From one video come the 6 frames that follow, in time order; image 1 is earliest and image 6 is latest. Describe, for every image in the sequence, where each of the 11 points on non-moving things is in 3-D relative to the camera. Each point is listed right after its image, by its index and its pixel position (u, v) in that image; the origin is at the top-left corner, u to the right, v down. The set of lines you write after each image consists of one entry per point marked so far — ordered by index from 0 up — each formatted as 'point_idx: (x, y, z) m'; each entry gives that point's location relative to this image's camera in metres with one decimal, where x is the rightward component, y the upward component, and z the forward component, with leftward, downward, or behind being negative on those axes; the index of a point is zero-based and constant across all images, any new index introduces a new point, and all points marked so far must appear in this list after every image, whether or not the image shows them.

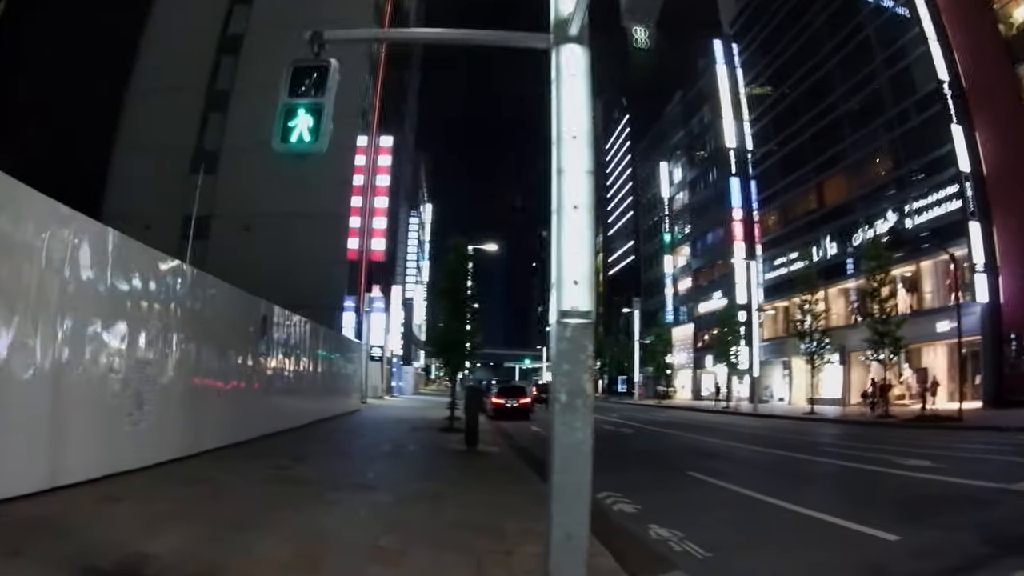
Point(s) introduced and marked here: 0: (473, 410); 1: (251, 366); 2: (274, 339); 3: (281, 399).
0: (-0.8, -2.6, +14.8) m
1: (-5.7, -1.7, +14.8) m
2: (-5.9, -1.3, +17.0) m
3: (-6.3, -3.0, +18.8) m
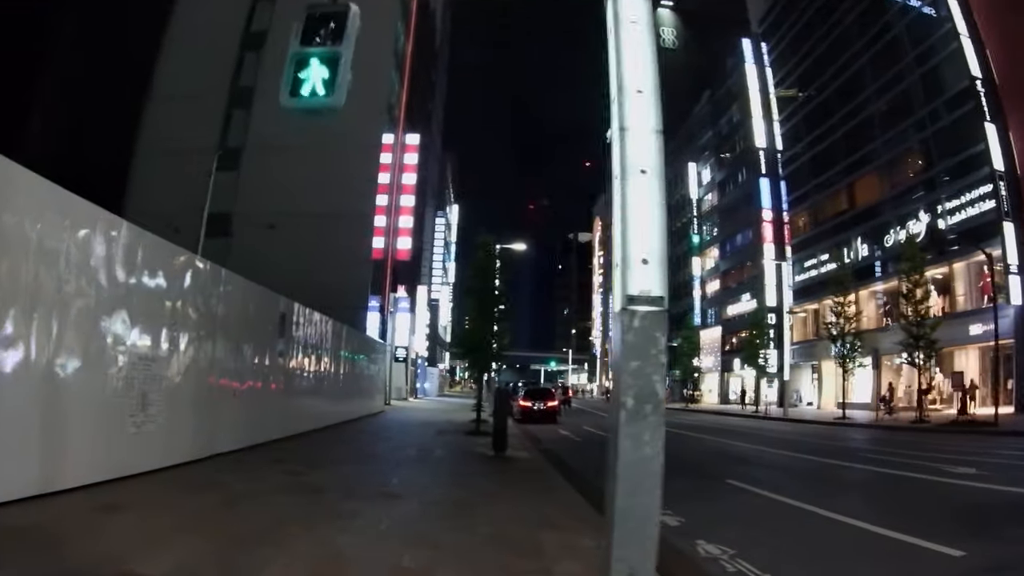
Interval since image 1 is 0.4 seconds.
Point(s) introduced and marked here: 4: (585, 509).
0: (-0.2, -2.6, +14.0) m
1: (-5.0, -1.6, +14.2) m
2: (-5.2, -1.2, +16.4) m
3: (-5.6, -3.0, +18.2) m
4: (+1.0, -3.1, +9.5) m
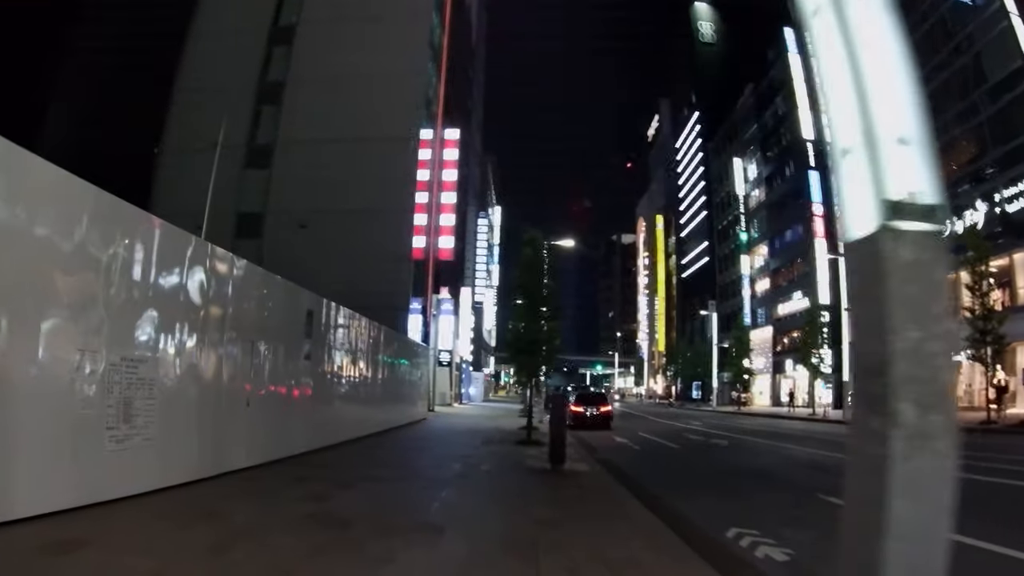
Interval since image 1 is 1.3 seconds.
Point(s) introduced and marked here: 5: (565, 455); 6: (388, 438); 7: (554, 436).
0: (+0.8, -2.4, +12.4) m
1: (-4.0, -1.5, +12.9) m
2: (-4.1, -1.1, +15.2) m
3: (-4.3, -2.9, +16.9) m
4: (+1.7, -2.8, +7.9) m
5: (+0.9, -3.0, +12.4) m
6: (-3.5, -4.2, +19.2) m
7: (+0.8, -2.7, +12.4) m
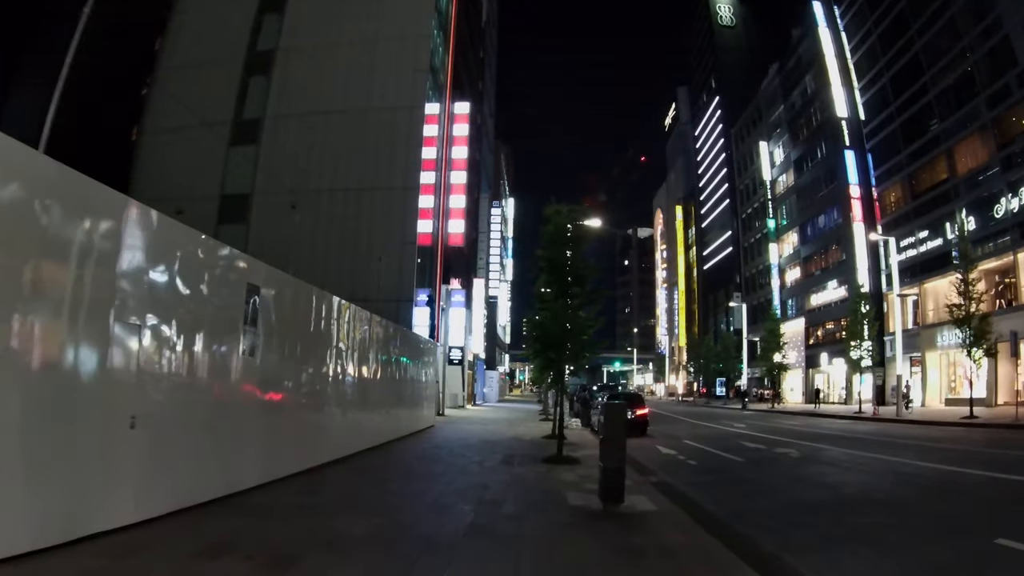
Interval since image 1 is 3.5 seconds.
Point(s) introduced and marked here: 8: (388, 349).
0: (+1.3, -1.9, +8.7) m
1: (-3.6, -1.1, +9.3) m
2: (-3.6, -0.7, +11.6) m
3: (-3.7, -2.5, +13.3) m
4: (+2.1, -2.4, +4.2) m
5: (+1.4, -2.5, +8.8) m
6: (-3.0, -3.8, +15.6) m
7: (+1.2, -2.2, +8.7) m
8: (-3.5, -1.6, +19.2) m
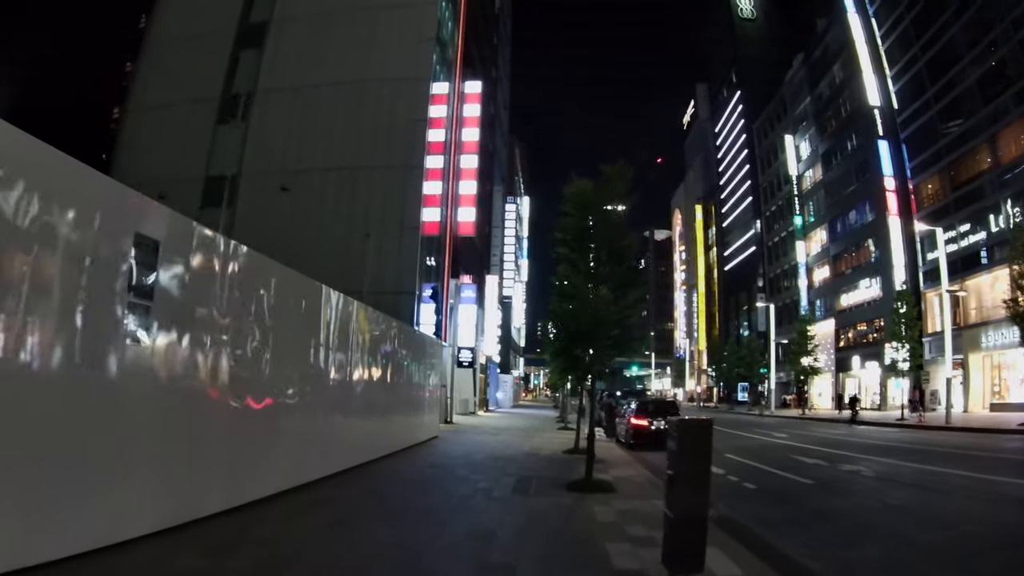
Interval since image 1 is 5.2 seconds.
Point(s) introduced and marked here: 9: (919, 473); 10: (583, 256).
0: (+1.4, -1.6, +5.8) m
1: (-3.4, -0.8, +6.5) m
2: (-3.4, -0.4, +8.8) m
3: (-3.5, -2.2, +10.5) m
4: (+2.1, -2.0, +1.3) m
5: (+1.5, -2.2, +5.8) m
6: (-2.7, -3.5, +12.8) m
7: (+1.4, -1.8, +5.8) m
8: (-3.1, -1.3, +16.4) m
9: (+9.2, -4.2, +15.4) m
10: (+1.6, +0.6, +15.1) m
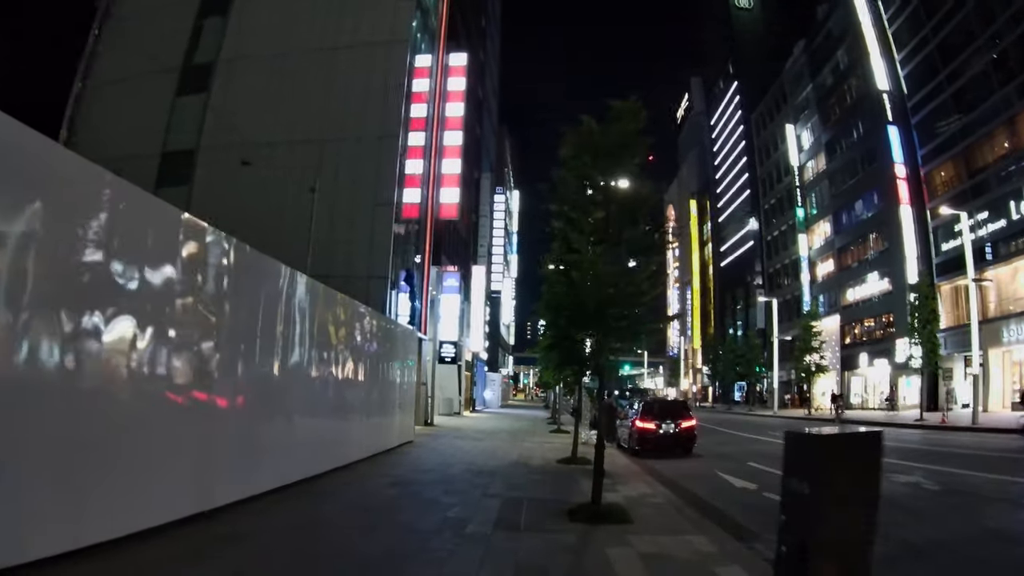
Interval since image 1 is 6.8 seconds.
0: (+1.3, -1.1, +3.0) m
1: (-3.6, -0.3, +3.7) m
2: (-3.6, +0.1, +5.9) m
3: (-3.7, -1.7, +7.6) m
4: (+2.0, -1.5, -1.6) m
5: (+1.4, -1.7, +3.0) m
6: (-2.9, -3.0, +9.9) m
7: (+1.2, -1.3, +3.0) m
8: (-3.4, -0.9, +13.6) m
9: (+8.9, -3.7, +12.7) m
10: (+1.4, +1.1, +12.3) m
